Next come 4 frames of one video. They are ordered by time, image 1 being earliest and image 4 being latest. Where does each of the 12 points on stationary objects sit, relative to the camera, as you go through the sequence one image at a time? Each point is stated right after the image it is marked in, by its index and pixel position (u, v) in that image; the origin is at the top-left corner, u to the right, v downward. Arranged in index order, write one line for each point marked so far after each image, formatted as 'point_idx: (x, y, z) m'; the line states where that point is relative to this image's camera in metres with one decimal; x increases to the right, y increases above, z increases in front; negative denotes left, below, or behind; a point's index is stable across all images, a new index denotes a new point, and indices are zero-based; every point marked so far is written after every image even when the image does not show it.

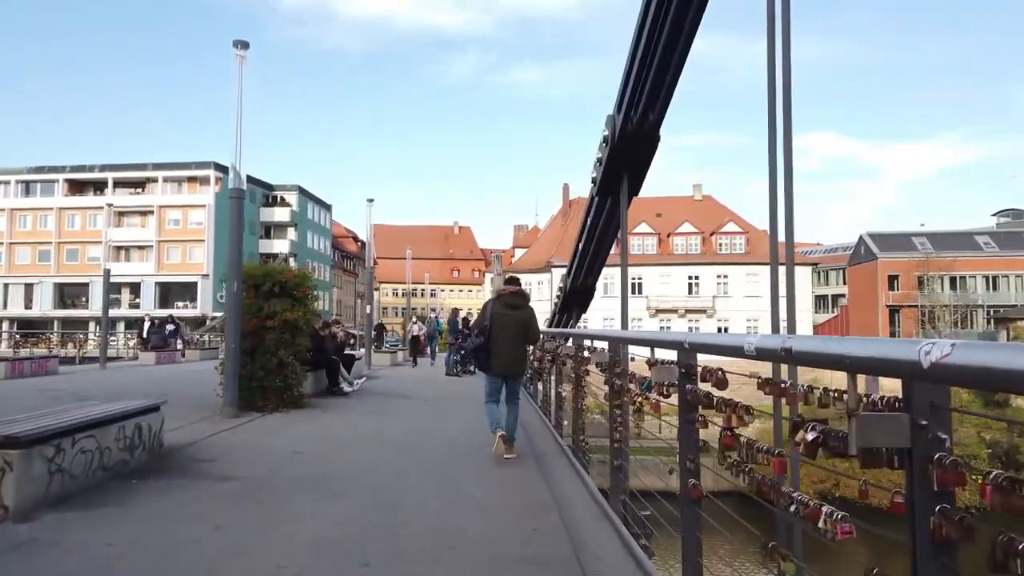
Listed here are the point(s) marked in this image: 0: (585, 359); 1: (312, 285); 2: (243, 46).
0: (+0.7, -0.7, +7.4) m
1: (-3.0, 0.0, +10.9) m
2: (-3.7, +3.3, +10.0) m
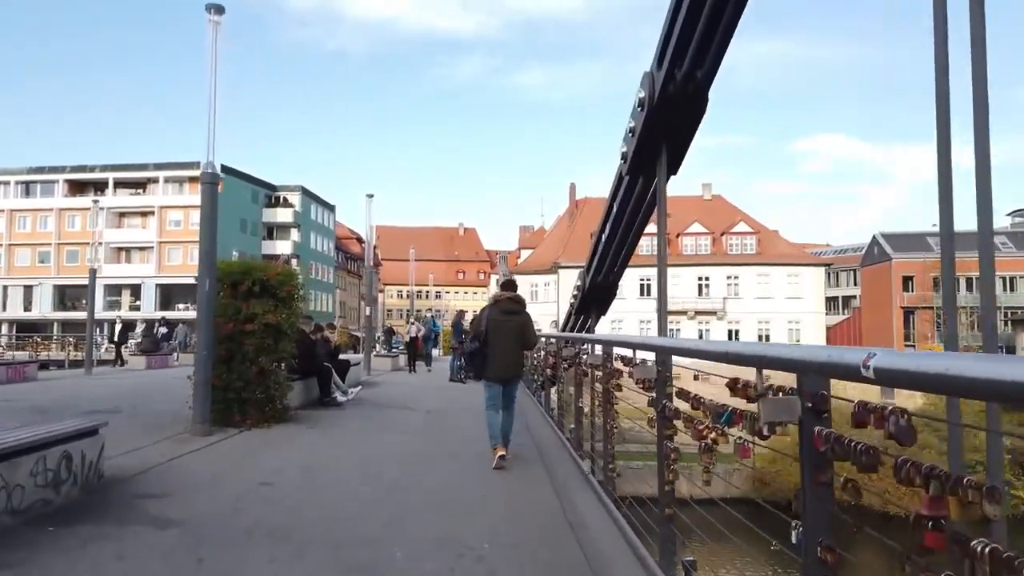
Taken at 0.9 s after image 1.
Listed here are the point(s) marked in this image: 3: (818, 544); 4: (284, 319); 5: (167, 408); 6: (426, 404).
0: (+0.9, -0.7, +6.1) m
1: (-2.9, +0.1, +9.6) m
2: (-3.6, +3.4, +8.8) m
3: (+0.9, -0.8, +2.2) m
4: (-3.0, -0.4, +9.4) m
5: (-5.1, -1.8, +10.7) m
6: (-1.5, -2.0, +12.2) m
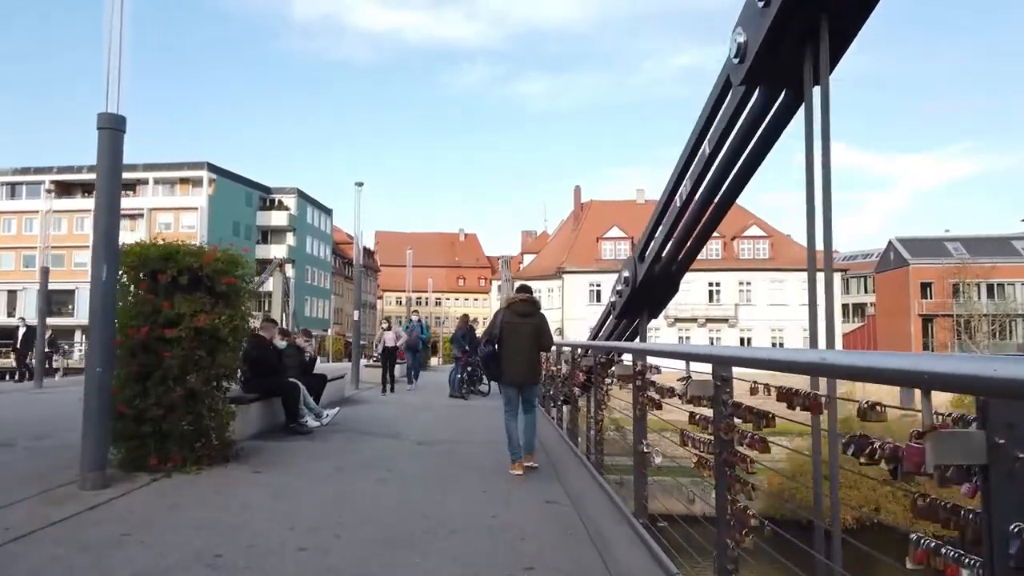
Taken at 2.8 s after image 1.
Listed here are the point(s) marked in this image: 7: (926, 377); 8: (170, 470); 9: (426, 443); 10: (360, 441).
0: (+1.1, -0.6, +3.6) m
1: (-2.6, +0.1, +7.1) m
2: (-3.3, +3.4, +6.3) m
3: (+1.2, -0.6, -0.3) m
4: (-2.7, -0.3, +6.8) m
5: (-4.9, -1.7, +8.2) m
6: (-1.2, -1.9, +9.7) m
7: (+1.1, -0.3, +2.0) m
8: (-3.2, -1.7, +6.7) m
9: (-1.1, -1.9, +8.9) m
10: (-1.9, -1.9, +9.0) m
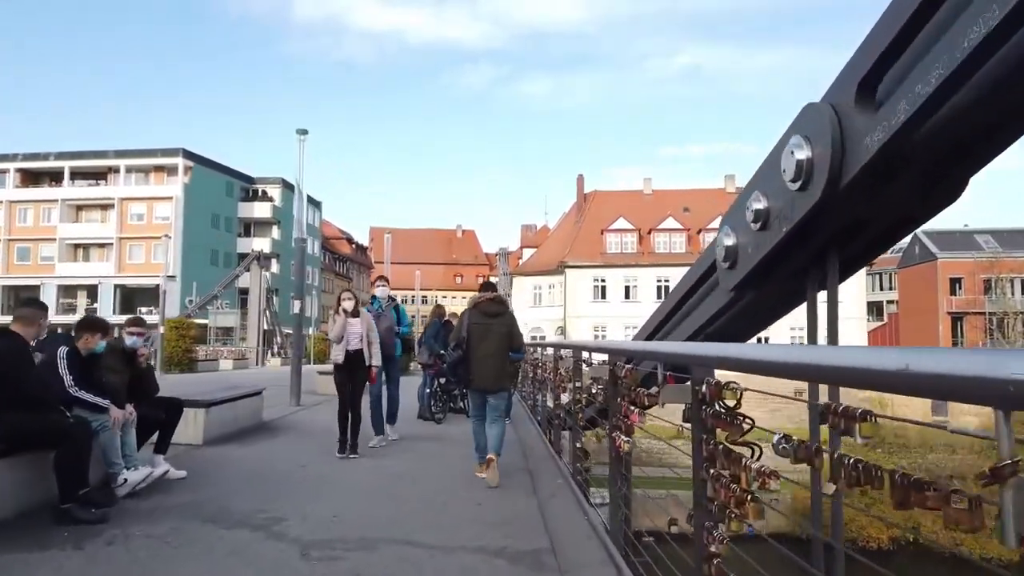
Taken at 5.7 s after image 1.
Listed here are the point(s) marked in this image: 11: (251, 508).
0: (+1.0, -0.3, -0.9) m
1: (-2.7, +0.5, +2.7) m
2: (-3.4, +3.8, +1.8) m
3: (+1.0, -0.3, -4.8) m
4: (-2.8, 0.0, +2.4) m
5: (-5.0, -1.4, +3.7) m
6: (-1.4, -1.6, +5.2) m
7: (+0.9, +0.1, -2.5) m
8: (-3.3, -1.3, +2.3) m
9: (-1.2, -1.6, +4.5) m
10: (-2.0, -1.6, +4.6) m
11: (-1.8, -1.6, +5.2) m
